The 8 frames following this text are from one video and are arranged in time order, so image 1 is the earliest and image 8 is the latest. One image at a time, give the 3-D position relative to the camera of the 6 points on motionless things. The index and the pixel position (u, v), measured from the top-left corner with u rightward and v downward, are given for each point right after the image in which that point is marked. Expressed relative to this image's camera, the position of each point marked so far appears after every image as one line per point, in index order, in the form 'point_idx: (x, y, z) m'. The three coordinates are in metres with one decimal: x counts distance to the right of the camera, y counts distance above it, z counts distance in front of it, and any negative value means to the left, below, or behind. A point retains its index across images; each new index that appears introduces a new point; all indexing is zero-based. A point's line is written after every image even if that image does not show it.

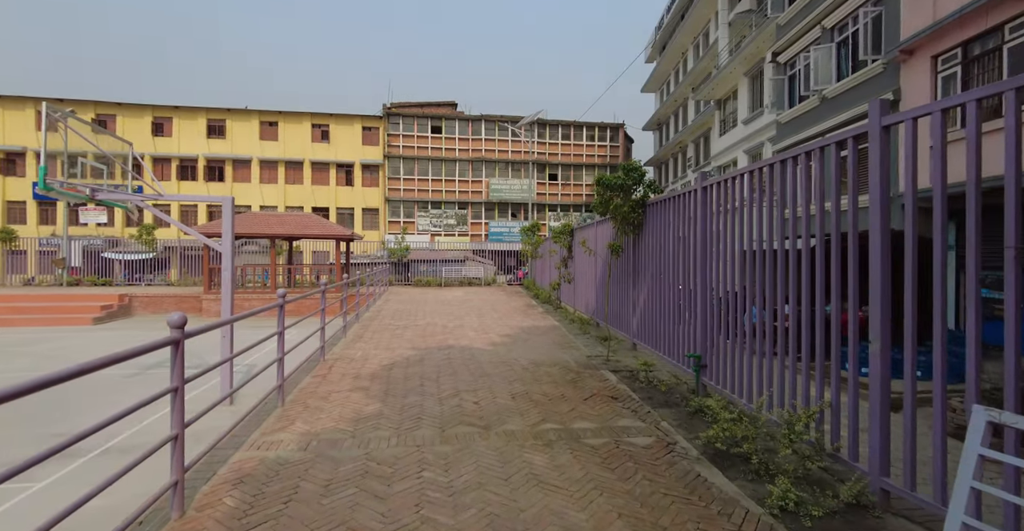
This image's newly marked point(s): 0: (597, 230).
0: (+2.1, +0.9, +11.1) m
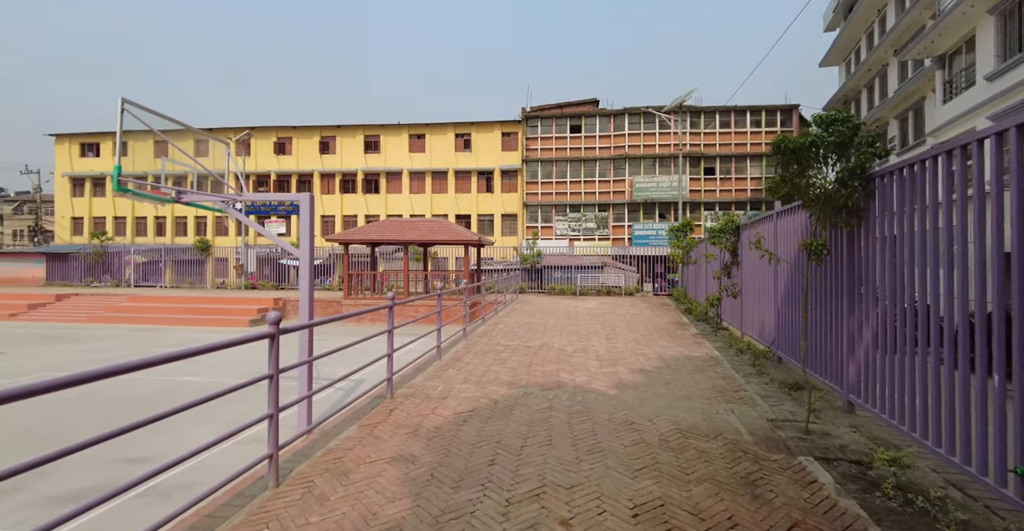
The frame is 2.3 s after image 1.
0: (+4.6, +0.7, +7.7) m
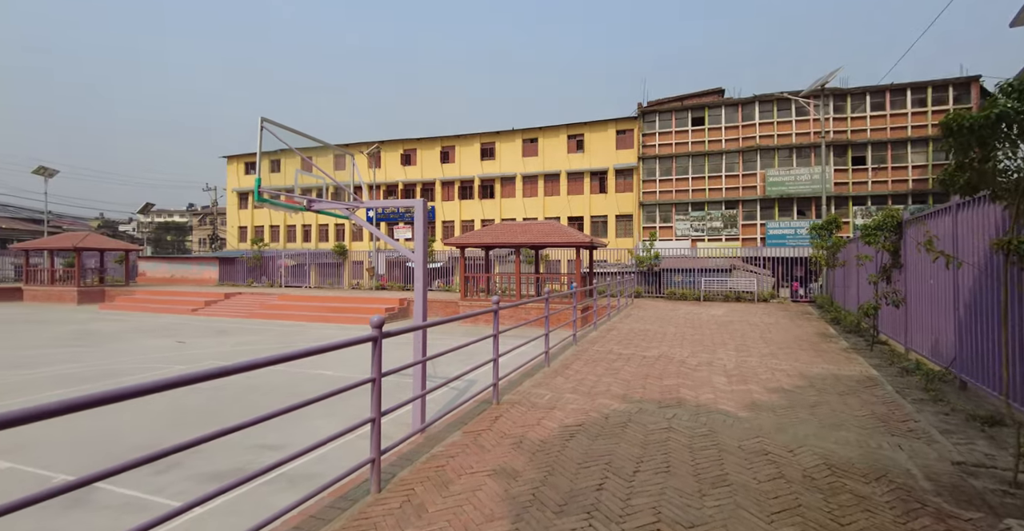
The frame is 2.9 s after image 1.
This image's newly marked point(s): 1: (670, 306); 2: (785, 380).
0: (+6.3, +0.6, +6.1) m
1: (+6.6, -1.7, +18.8) m
2: (+4.2, -1.8, +6.9) m
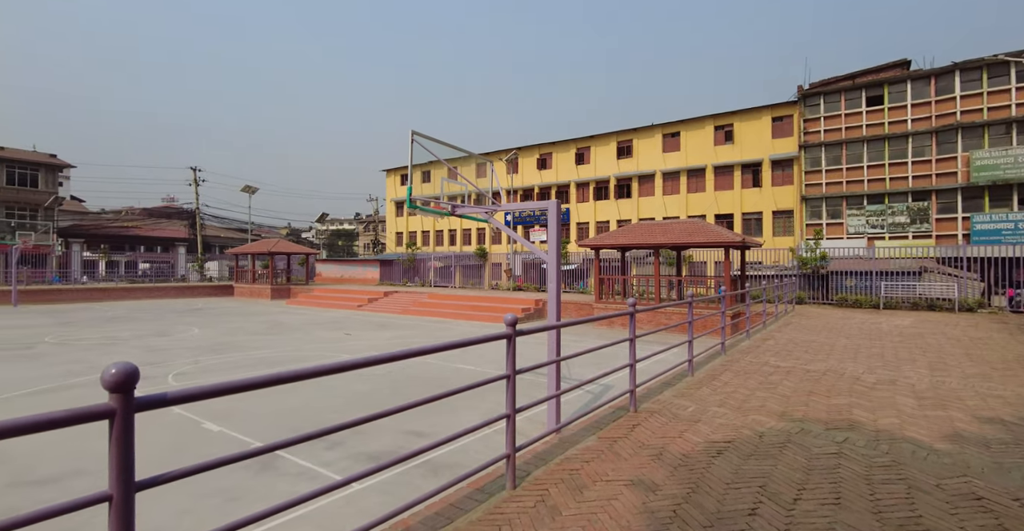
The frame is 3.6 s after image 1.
0: (+7.7, +0.6, +4.0) m
1: (+11.6, -1.8, +16.2) m
2: (+6.0, -1.8, +5.4) m
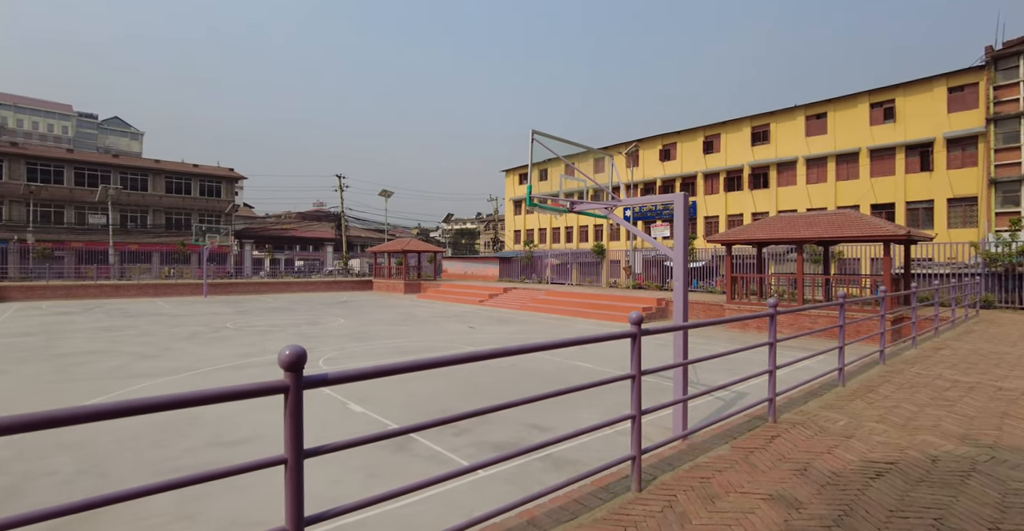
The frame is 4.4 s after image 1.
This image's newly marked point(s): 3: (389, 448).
0: (+8.6, +0.6, +2.3) m
1: (+14.9, -1.6, +13.4) m
2: (+7.1, -1.7, +4.0) m
3: (-1.0, -1.5, +3.6) m
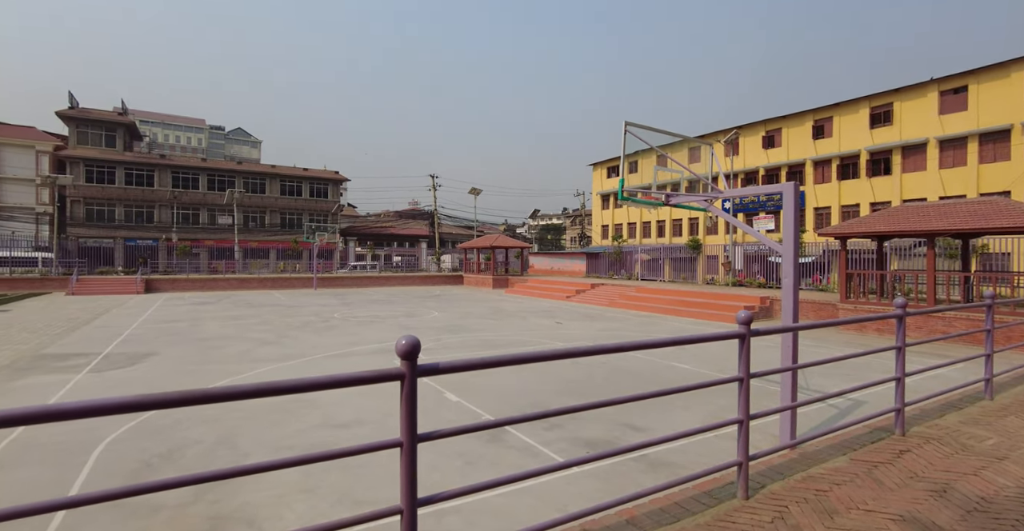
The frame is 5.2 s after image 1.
0: (+9.0, +0.7, +0.9) m
1: (+17.0, -1.6, +10.9) m
2: (+7.8, -1.7, +2.8) m
3: (-0.2, -1.4, +3.7) m
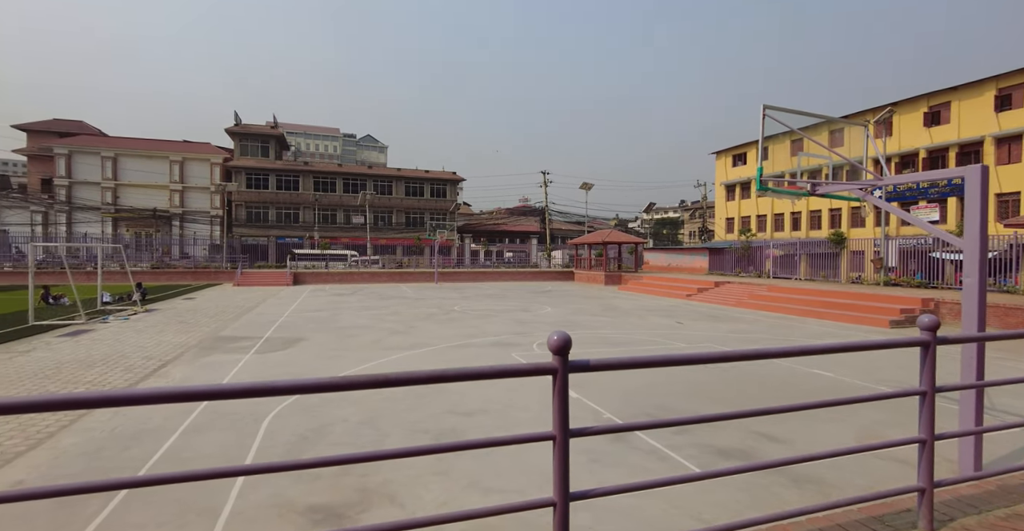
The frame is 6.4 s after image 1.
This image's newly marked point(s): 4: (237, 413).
0: (+9.2, +0.6, -0.9) m
1: (+19.0, -1.5, +7.3) m
2: (+8.5, -1.7, +1.2) m
3: (+0.7, -1.4, +3.6) m
4: (-2.4, -1.3, +3.9) m
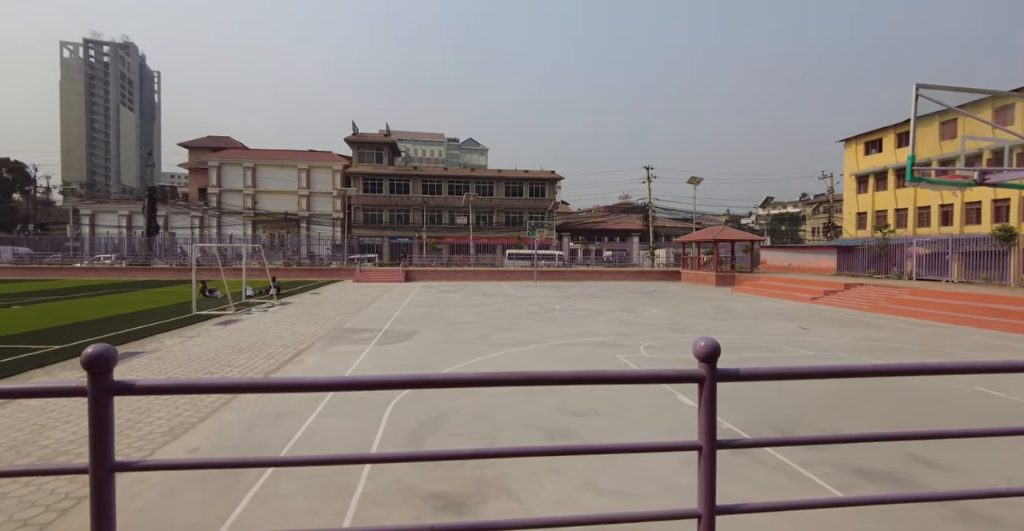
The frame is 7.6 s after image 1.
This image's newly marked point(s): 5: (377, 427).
0: (+9.1, +0.6, -2.6) m
1: (+20.2, -1.6, +3.8) m
2: (+8.7, -1.8, -0.3) m
3: (+1.6, -1.4, +3.4) m
4: (-1.5, -1.3, +4.3) m
5: (-1.1, -1.3, +3.6) m
